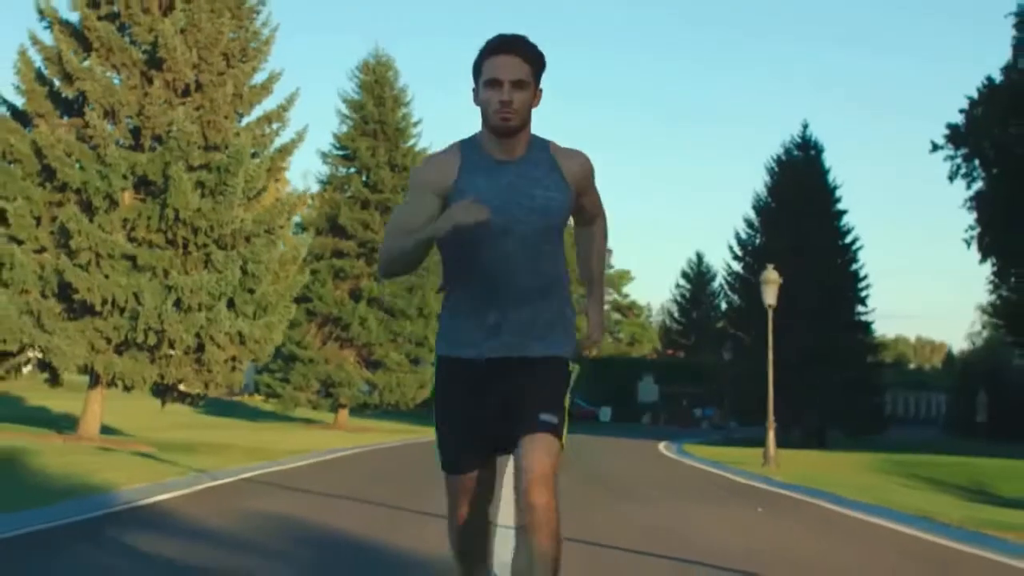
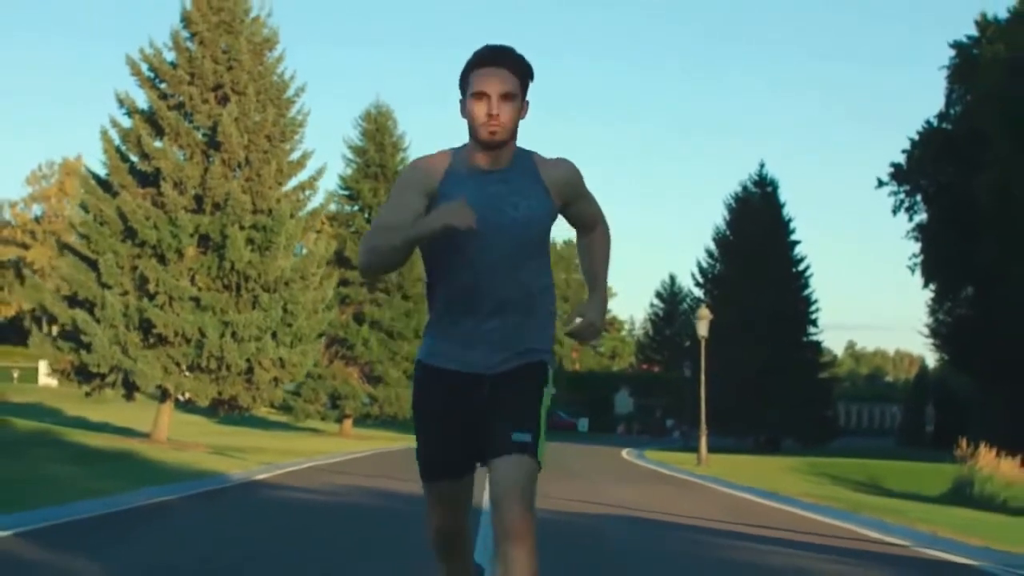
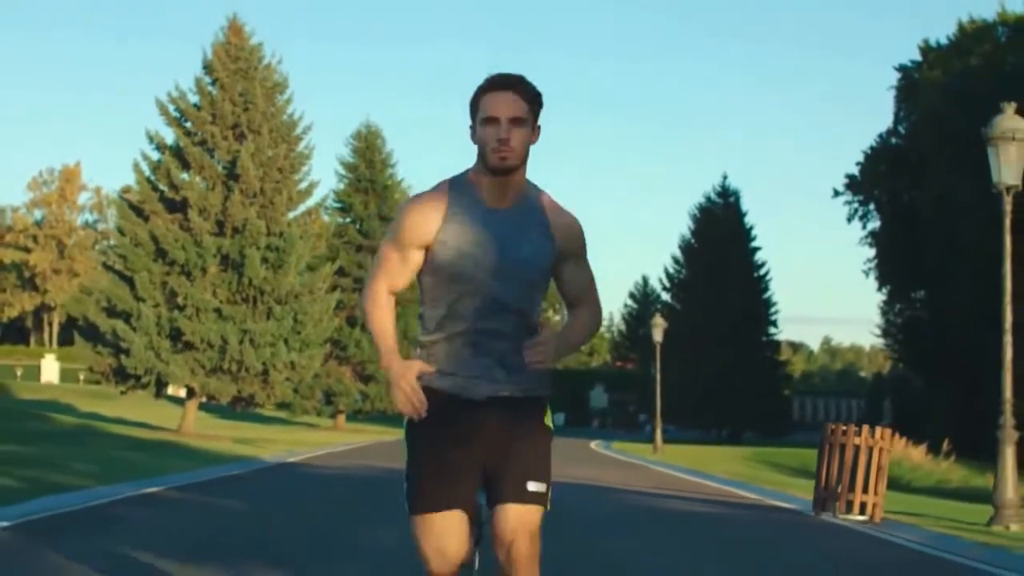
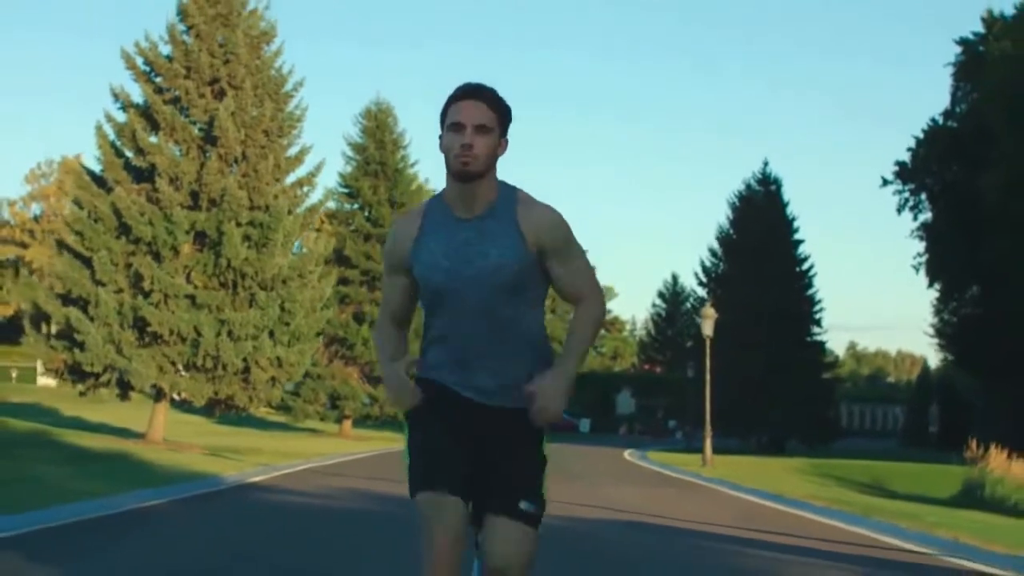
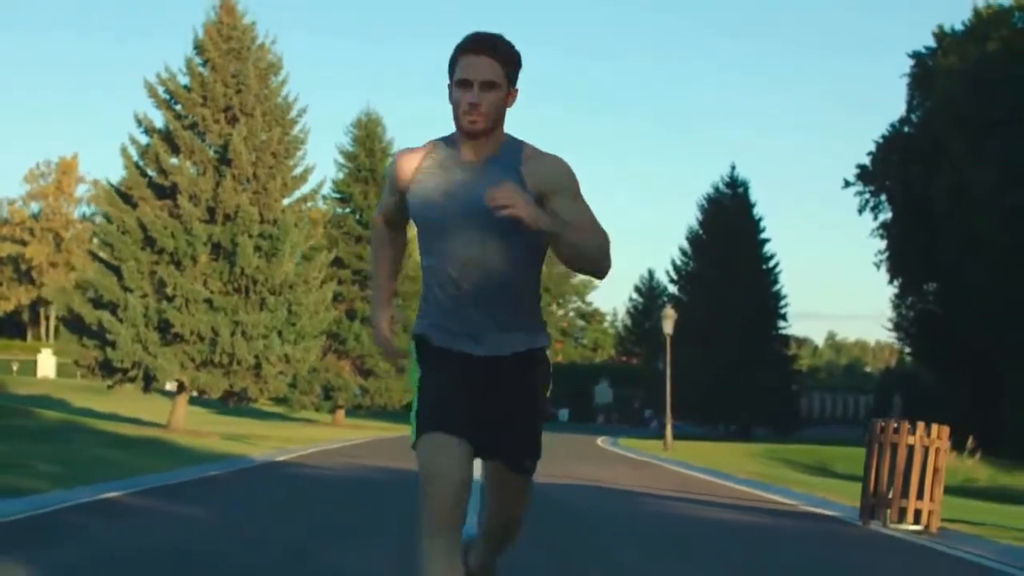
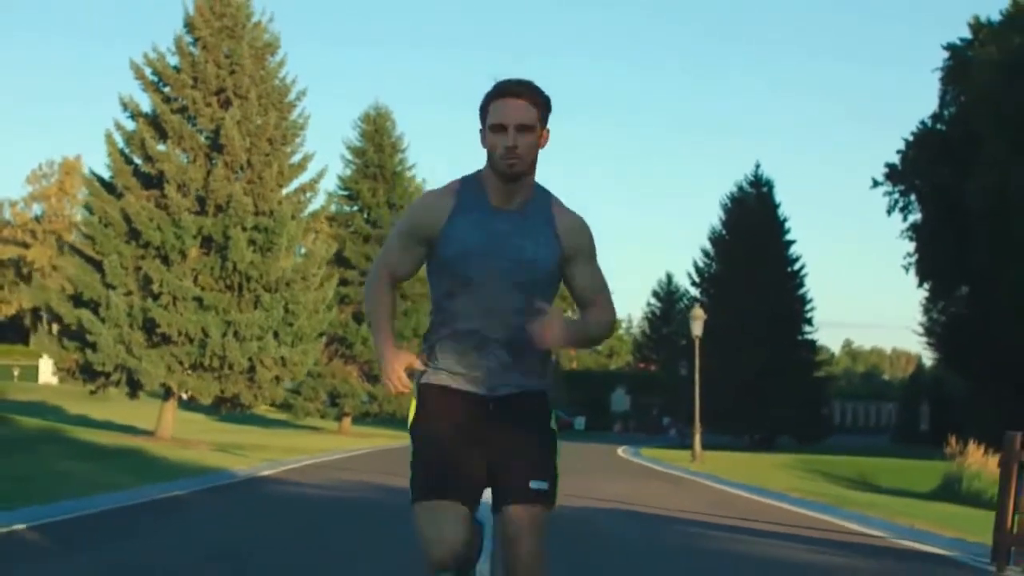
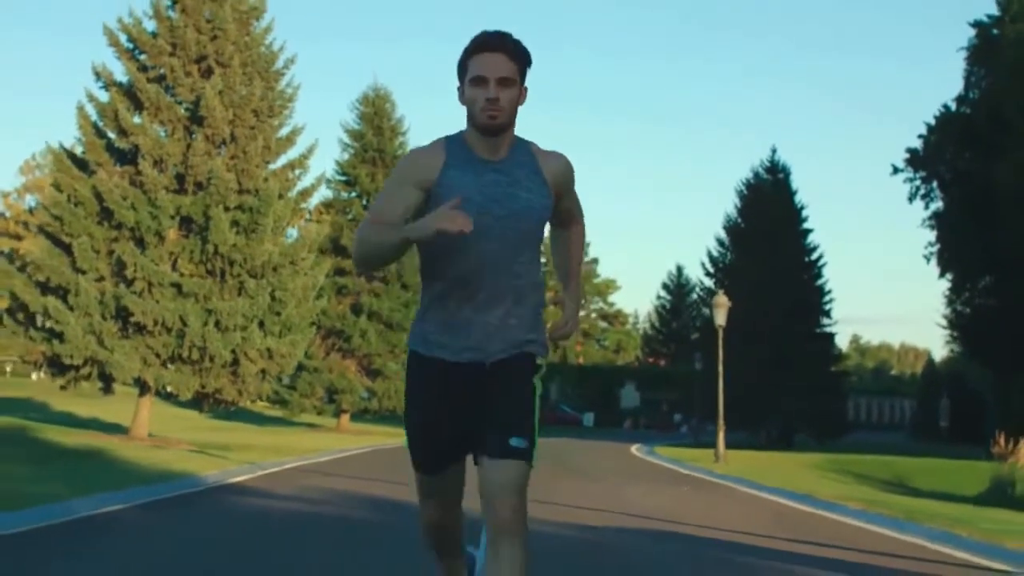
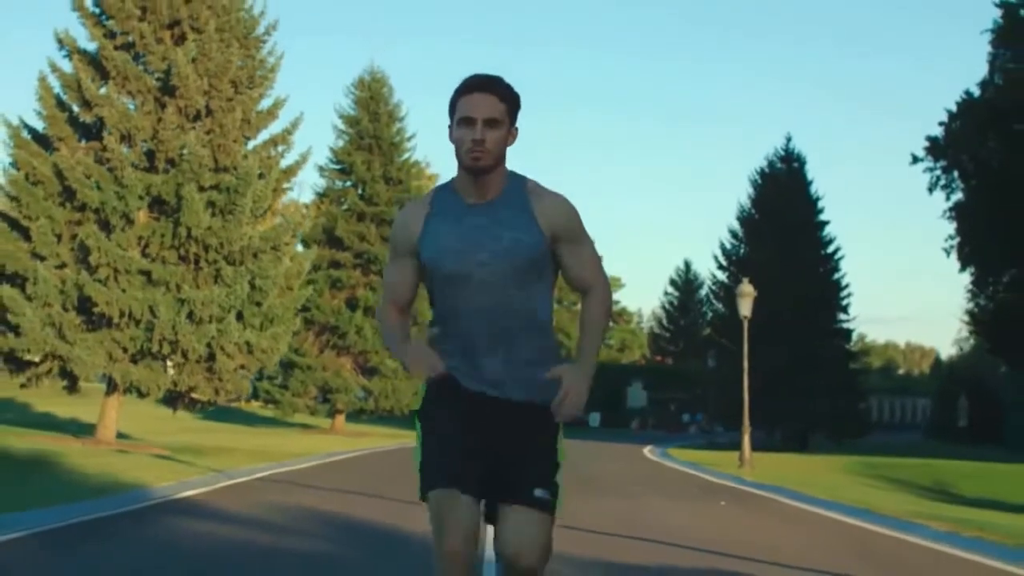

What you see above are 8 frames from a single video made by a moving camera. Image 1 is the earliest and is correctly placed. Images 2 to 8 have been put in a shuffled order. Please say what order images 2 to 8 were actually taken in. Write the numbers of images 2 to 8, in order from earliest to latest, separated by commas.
8, 7, 4, 2, 6, 5, 3
